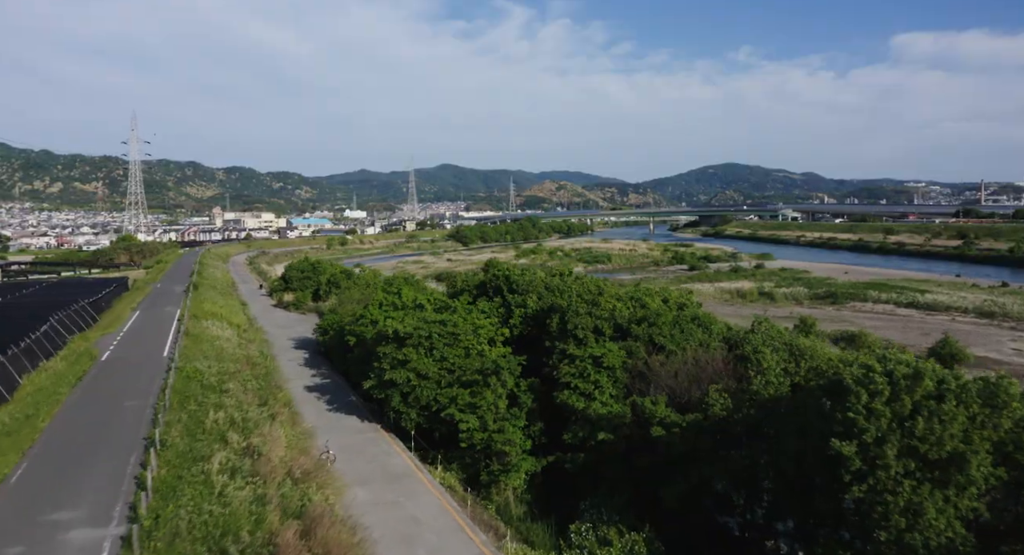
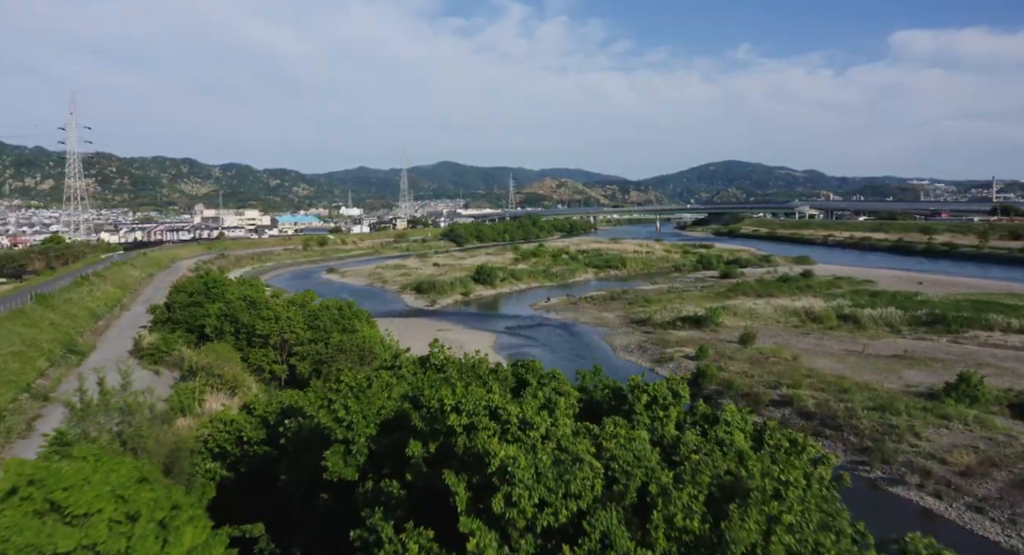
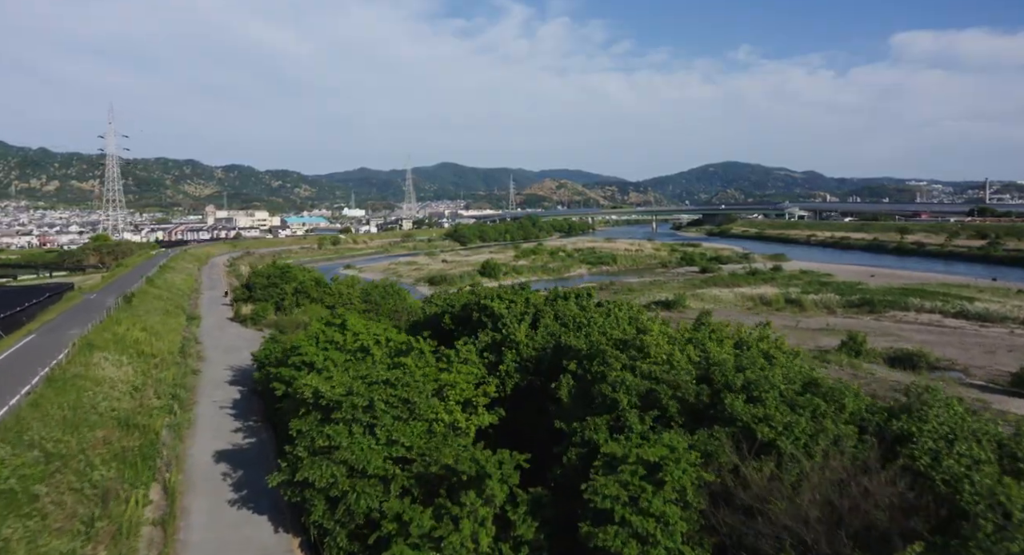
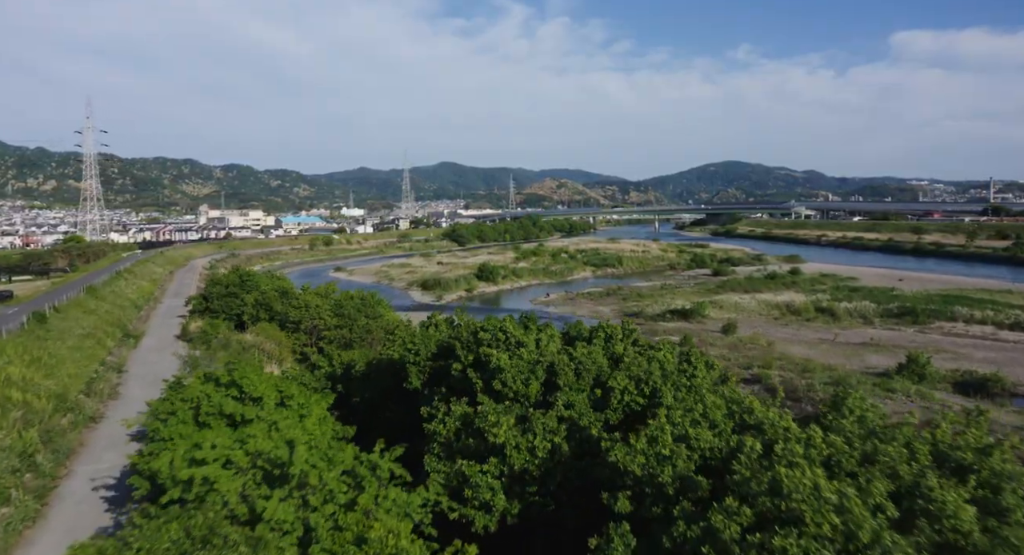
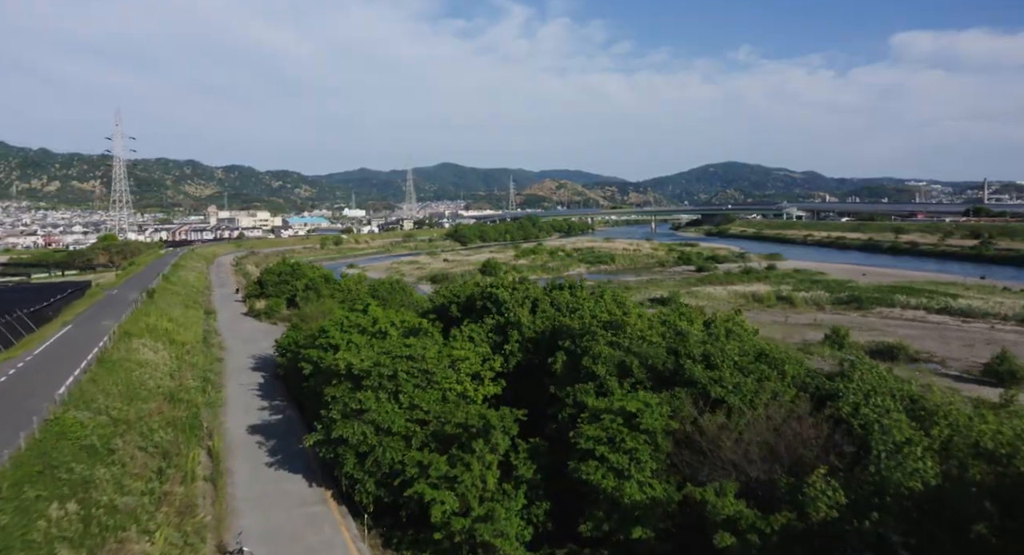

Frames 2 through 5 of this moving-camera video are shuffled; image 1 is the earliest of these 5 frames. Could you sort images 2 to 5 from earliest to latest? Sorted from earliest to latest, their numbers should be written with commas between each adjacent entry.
5, 3, 4, 2
